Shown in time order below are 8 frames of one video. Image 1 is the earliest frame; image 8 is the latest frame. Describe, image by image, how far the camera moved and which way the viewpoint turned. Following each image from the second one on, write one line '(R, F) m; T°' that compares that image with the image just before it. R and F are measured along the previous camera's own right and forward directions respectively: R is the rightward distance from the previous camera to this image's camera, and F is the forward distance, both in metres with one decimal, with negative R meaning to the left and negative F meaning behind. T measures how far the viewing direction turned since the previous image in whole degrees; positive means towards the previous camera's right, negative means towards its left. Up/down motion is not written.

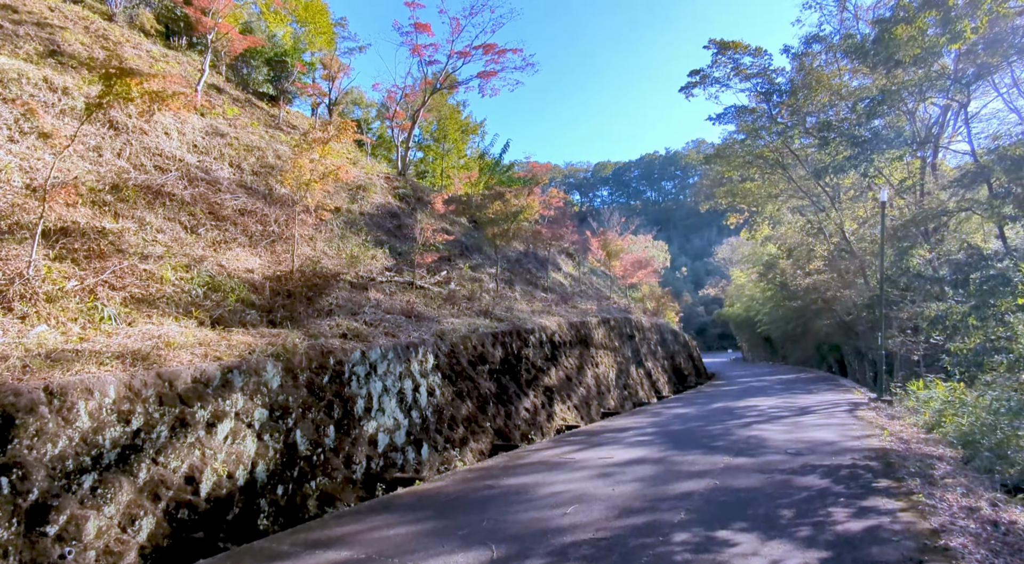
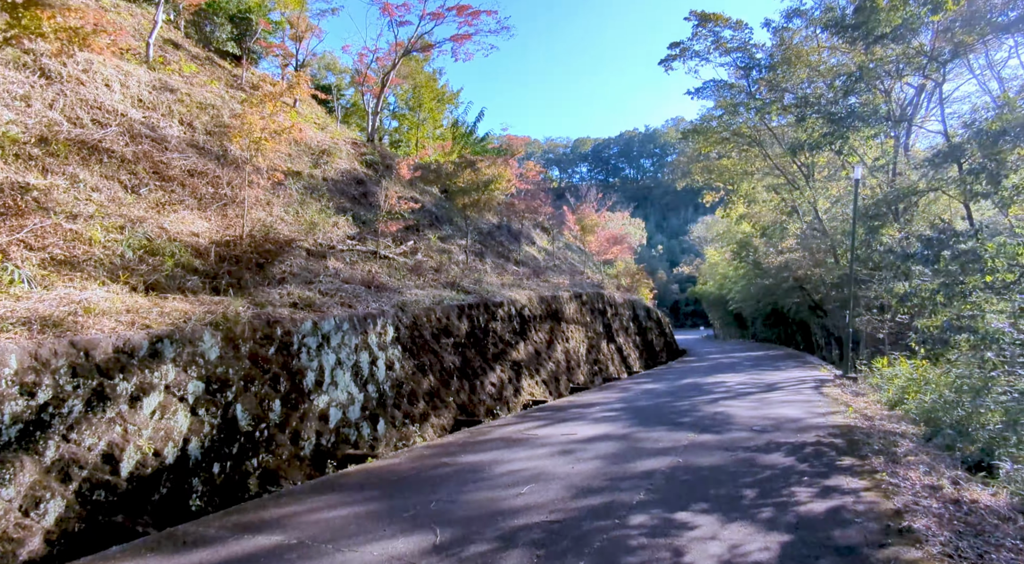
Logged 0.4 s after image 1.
(+0.2, +0.3) m; +2°
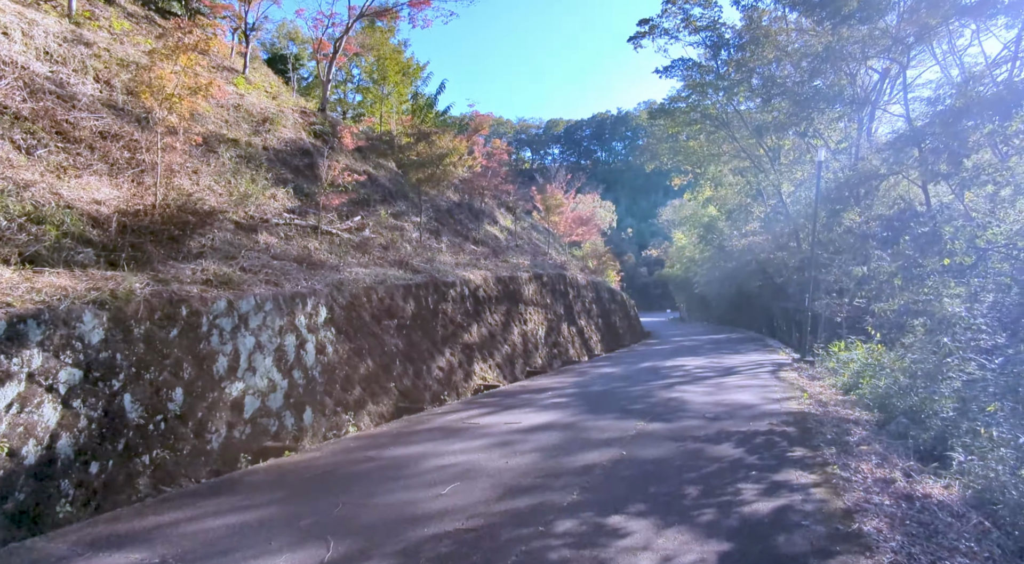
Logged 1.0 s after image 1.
(+0.3, +0.5) m; +3°
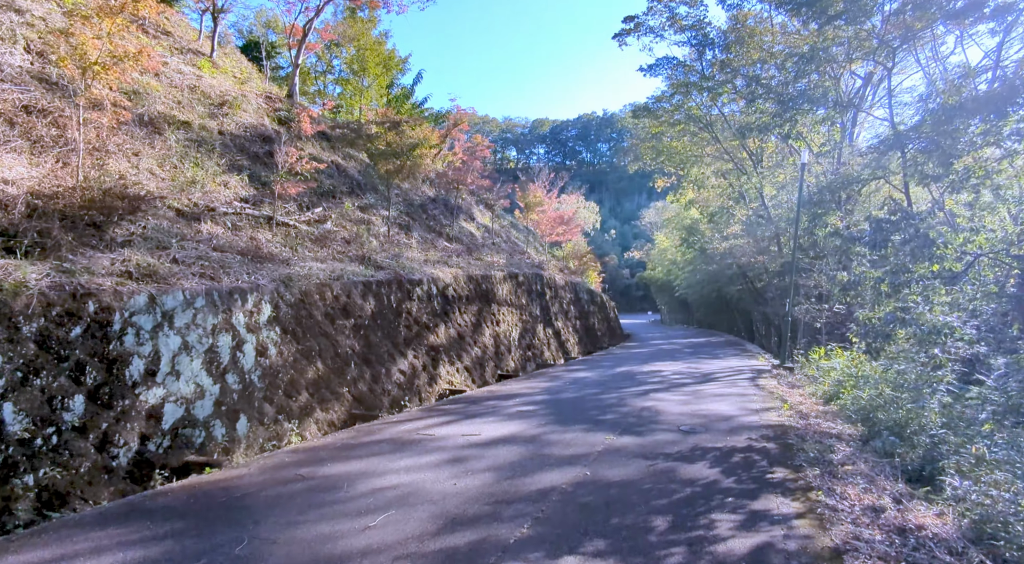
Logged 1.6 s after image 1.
(+0.2, +0.6) m; +1°
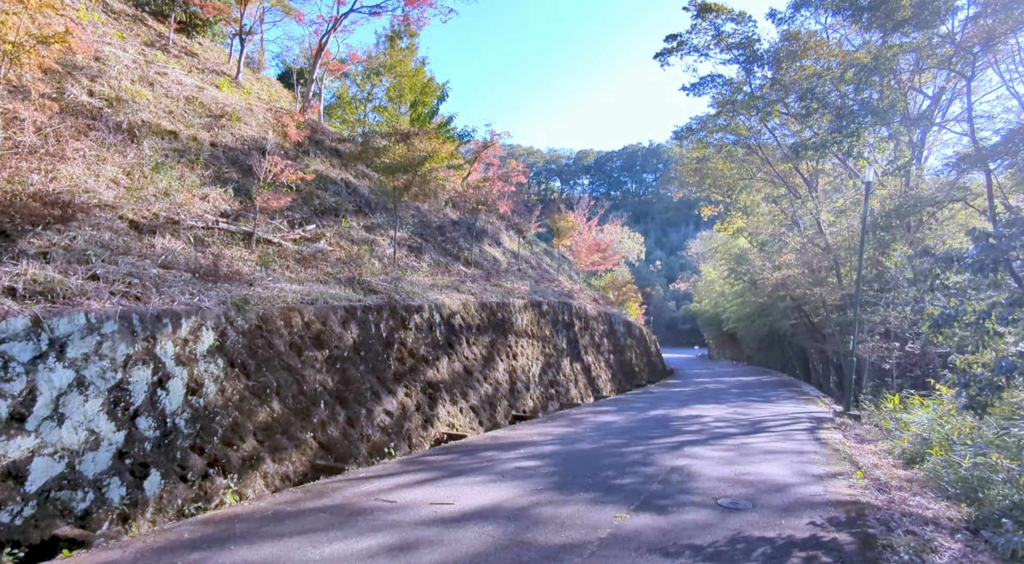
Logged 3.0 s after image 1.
(+0.4, +1.3) m; -4°
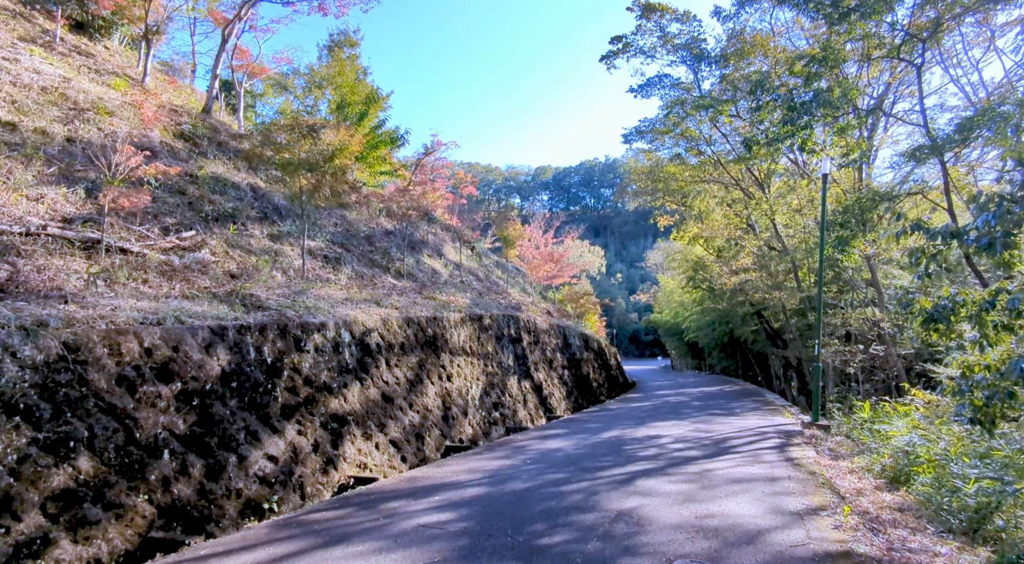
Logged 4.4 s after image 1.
(+0.5, +1.3) m; +3°
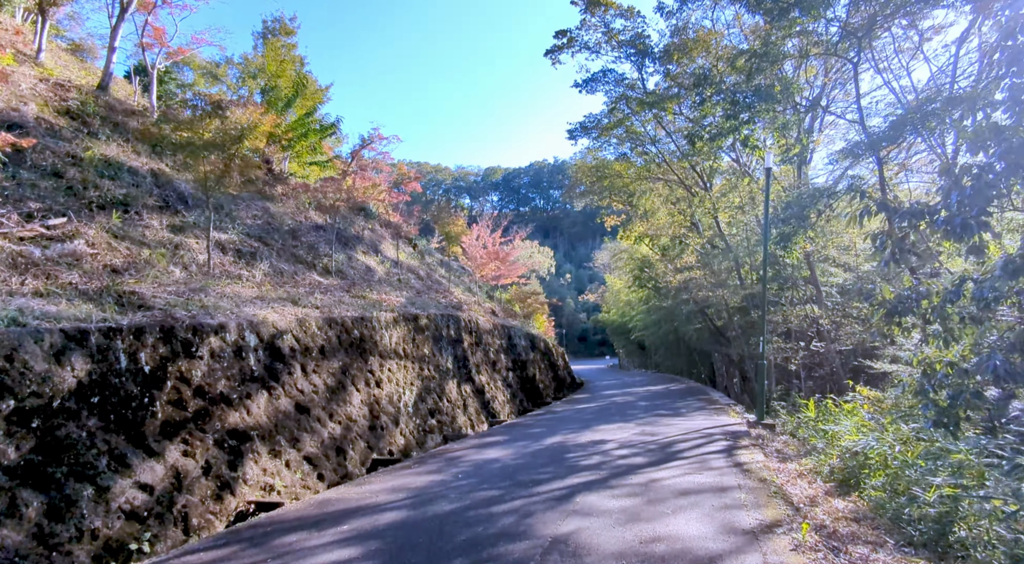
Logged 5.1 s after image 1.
(+0.2, +0.7) m; +4°
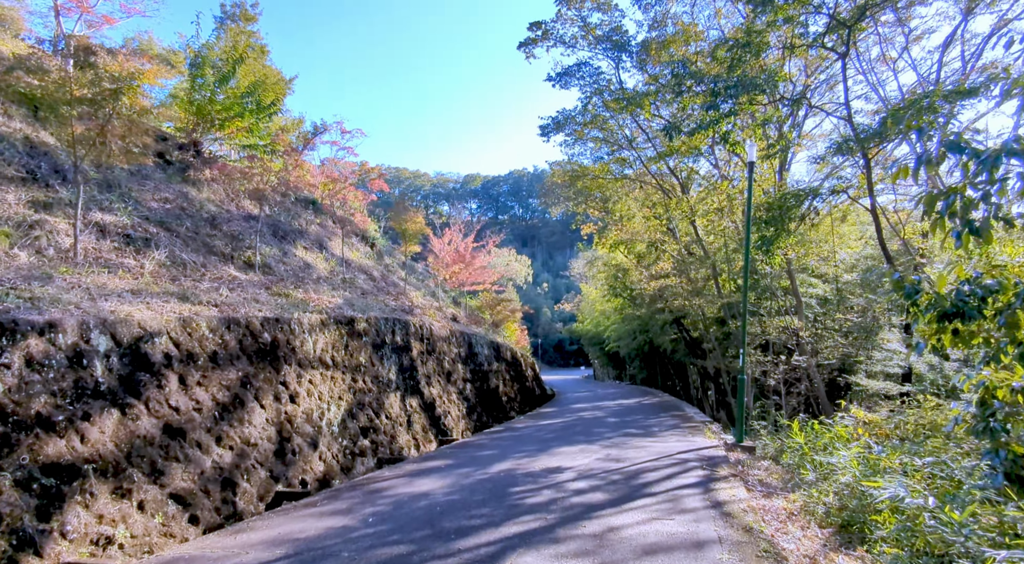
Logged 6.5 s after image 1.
(+0.4, +1.5) m; +2°
